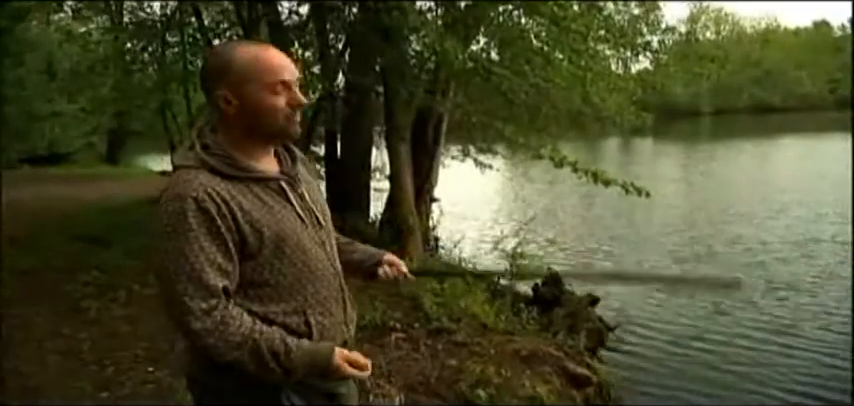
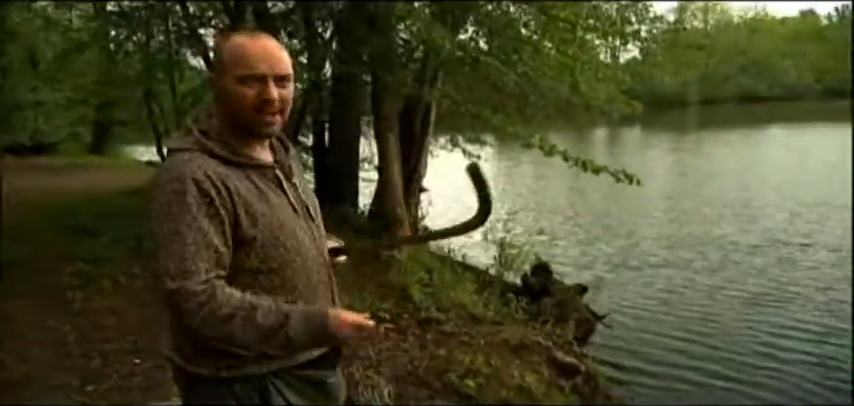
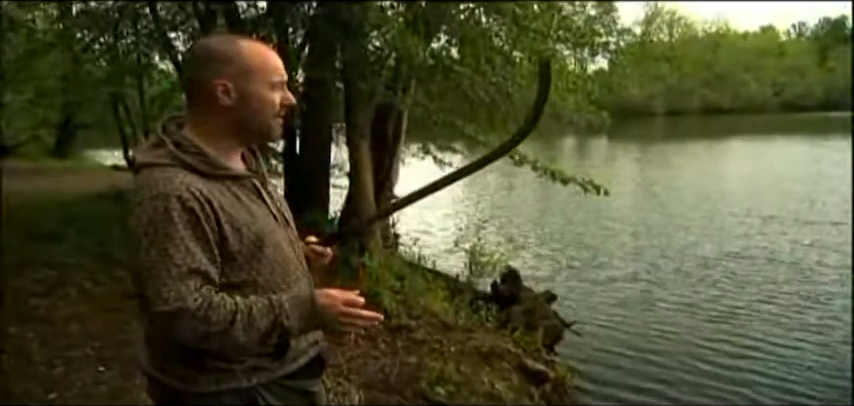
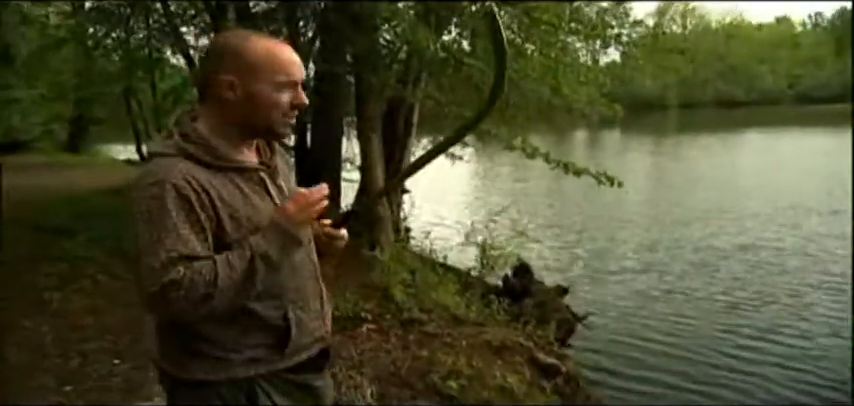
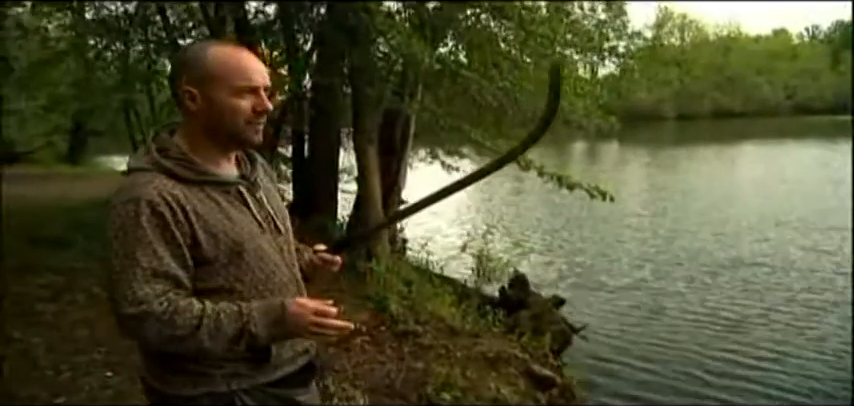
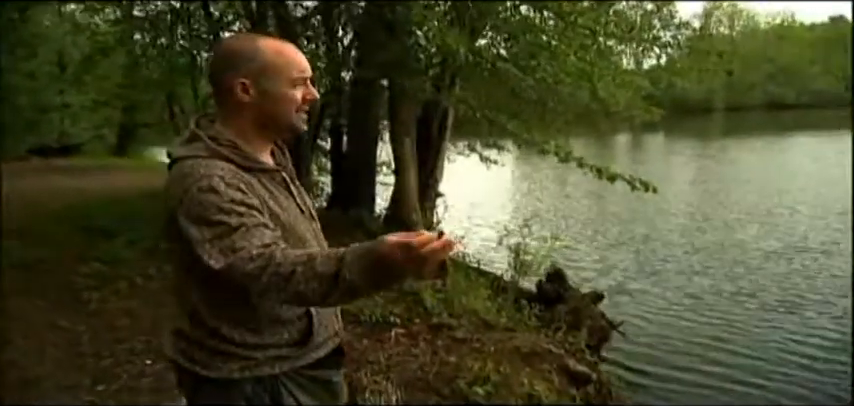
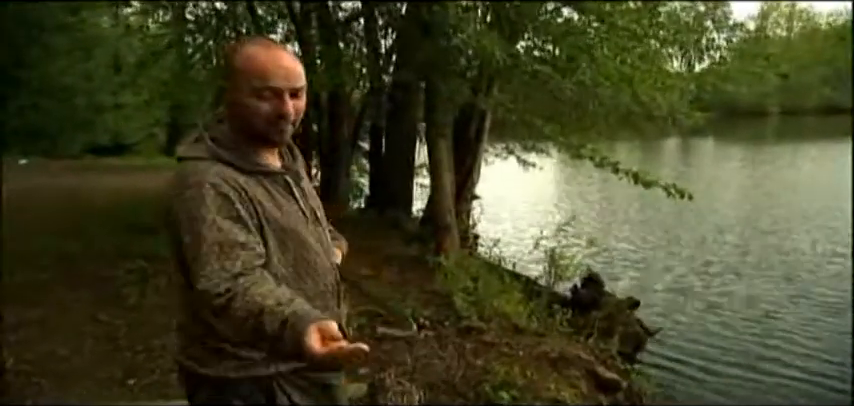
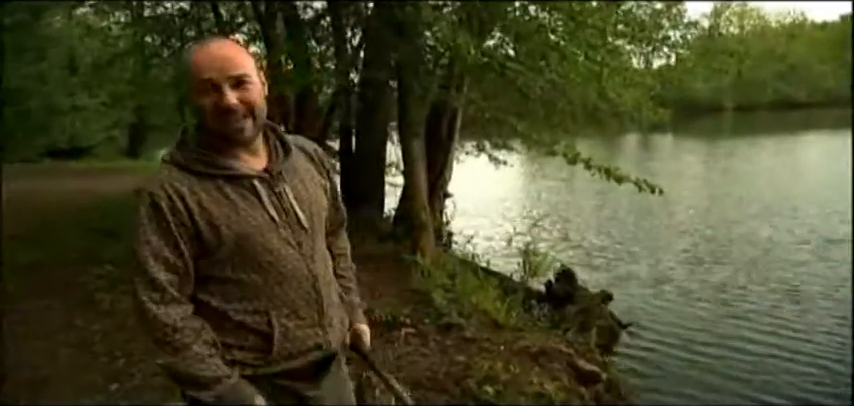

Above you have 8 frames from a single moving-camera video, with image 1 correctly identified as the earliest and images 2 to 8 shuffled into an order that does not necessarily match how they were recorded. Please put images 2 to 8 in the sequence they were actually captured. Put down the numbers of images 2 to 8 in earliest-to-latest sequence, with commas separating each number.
8, 7, 6, 2, 4, 3, 5
